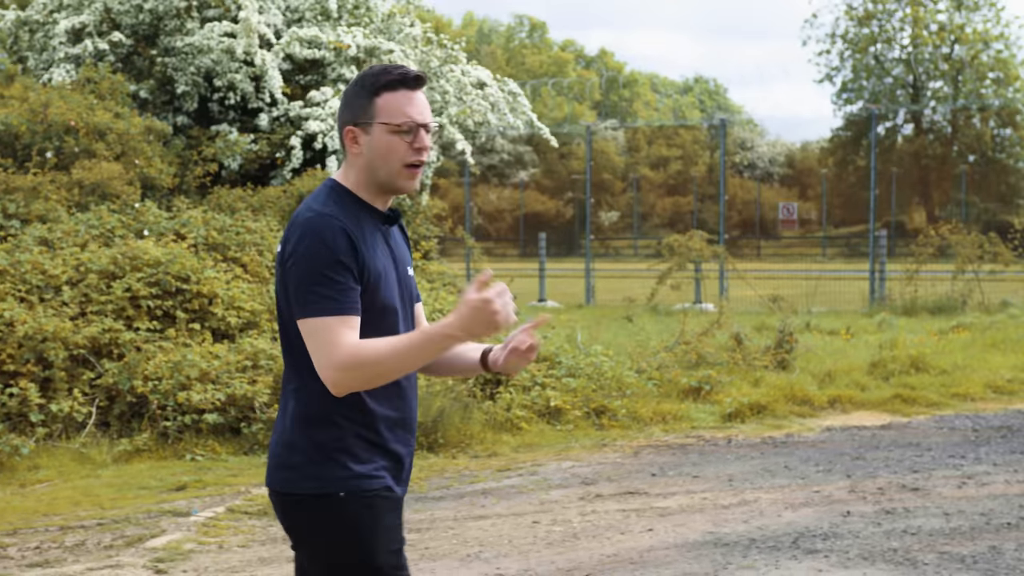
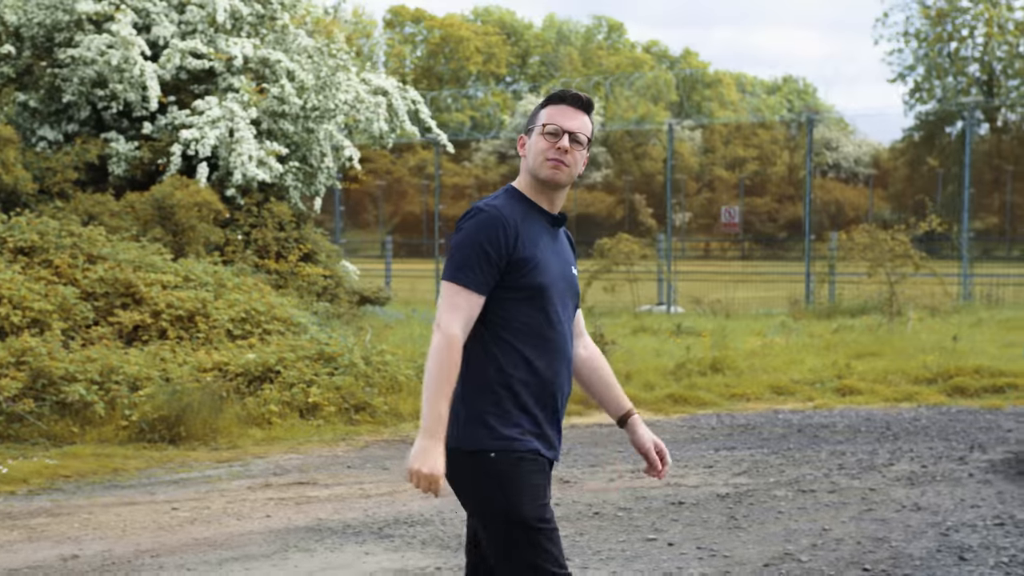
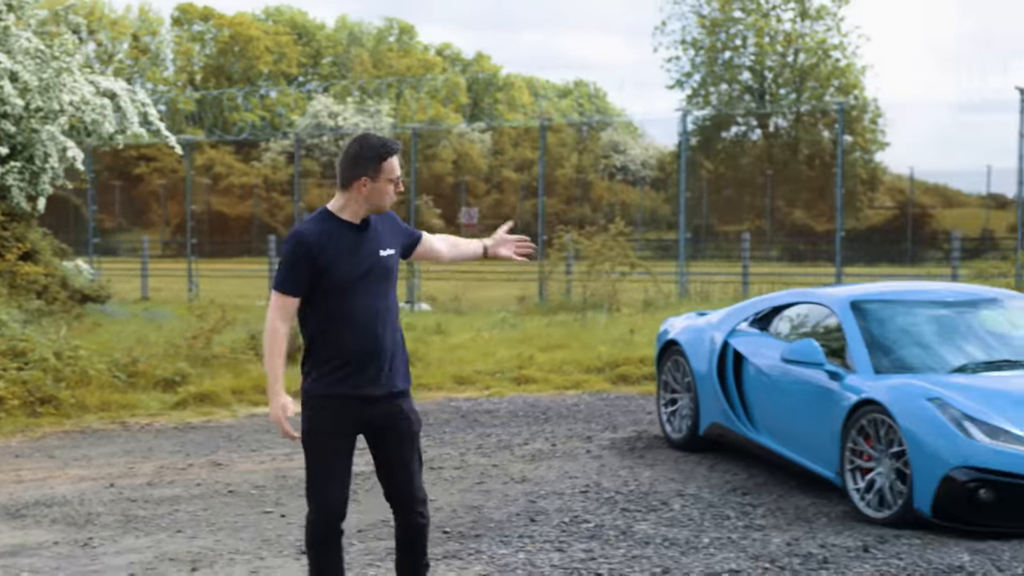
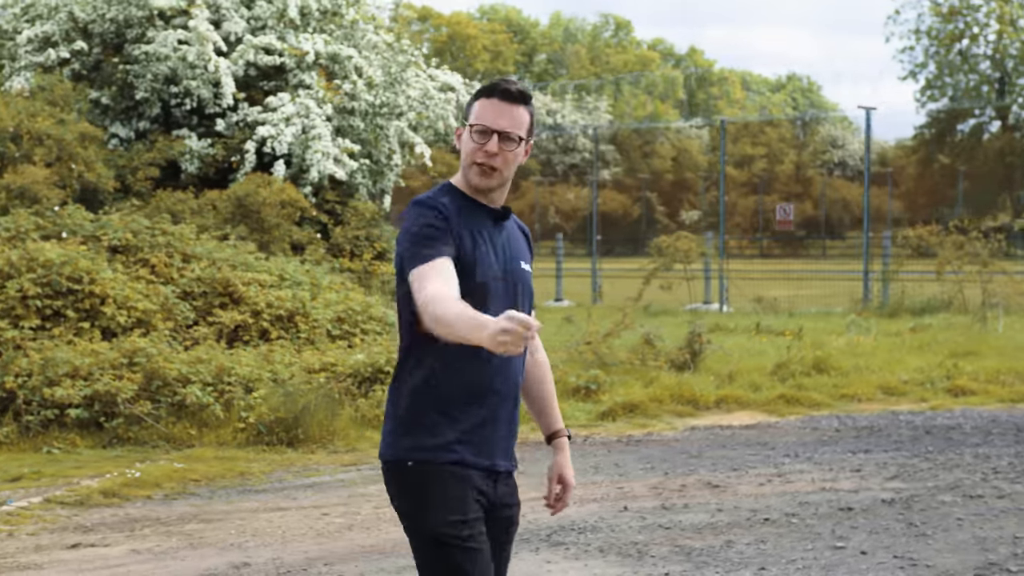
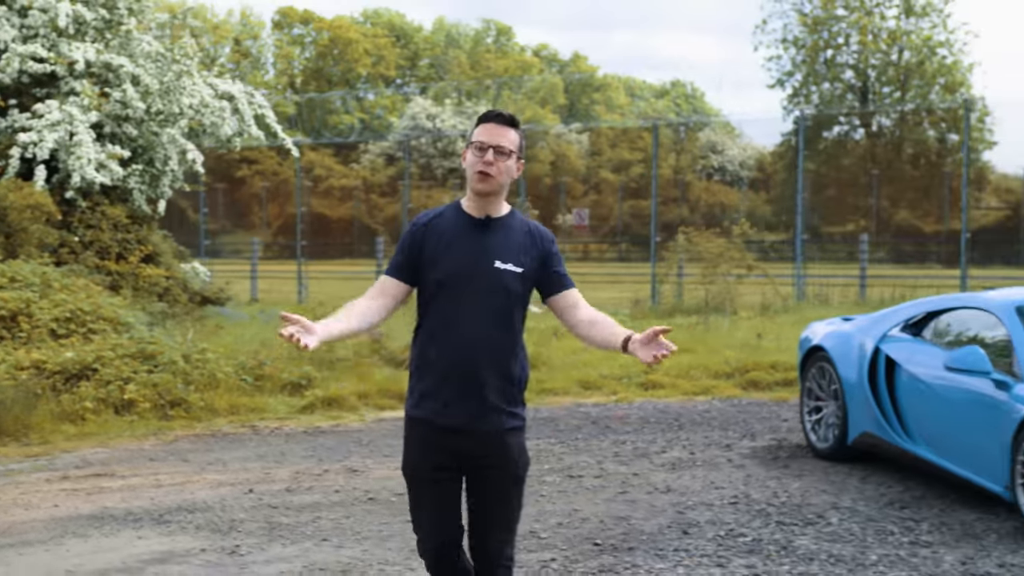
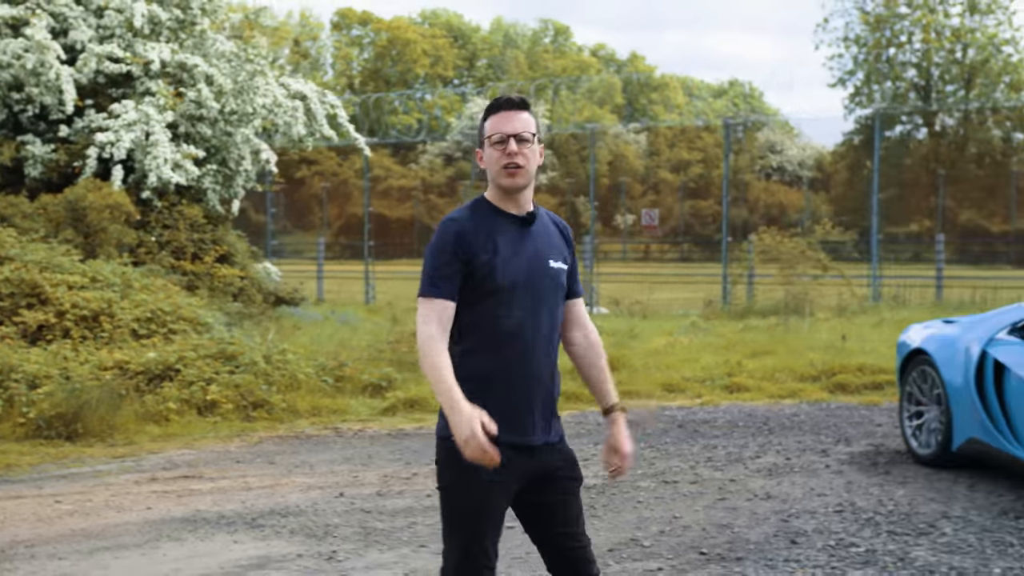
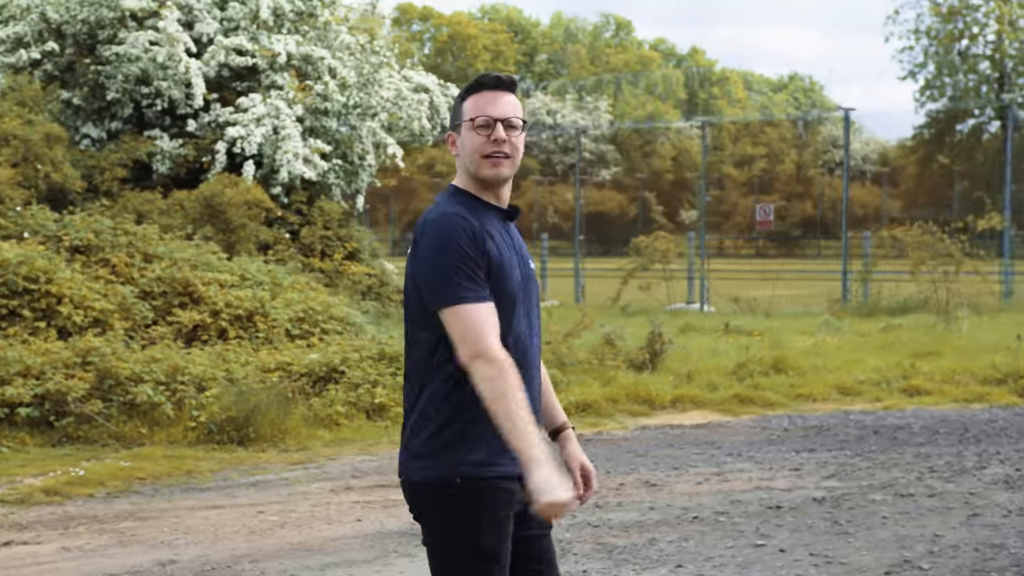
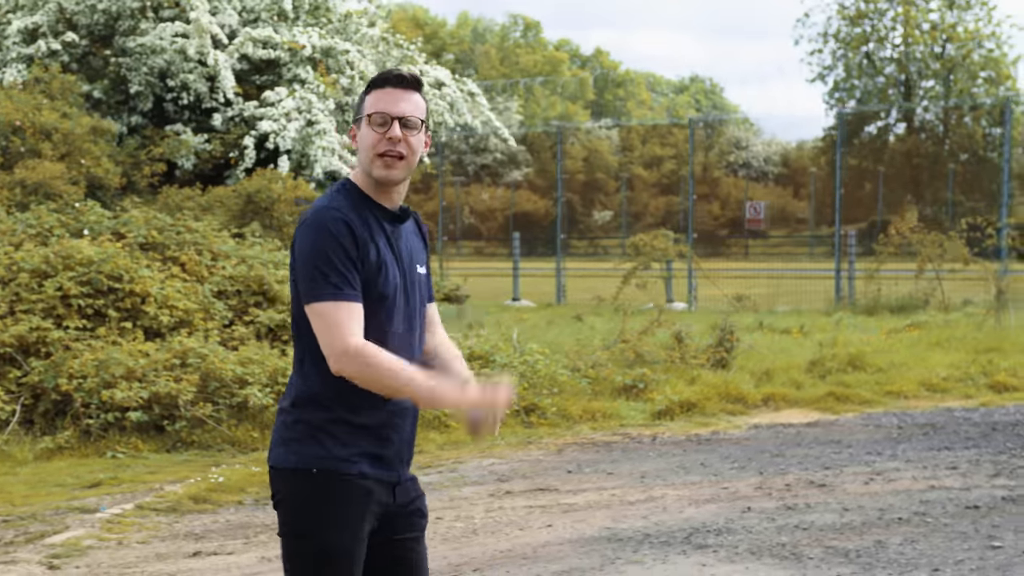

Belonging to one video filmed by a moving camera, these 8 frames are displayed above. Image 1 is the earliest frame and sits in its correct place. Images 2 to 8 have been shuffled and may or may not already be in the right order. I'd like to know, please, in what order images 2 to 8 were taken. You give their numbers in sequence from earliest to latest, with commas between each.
8, 4, 7, 2, 6, 5, 3
